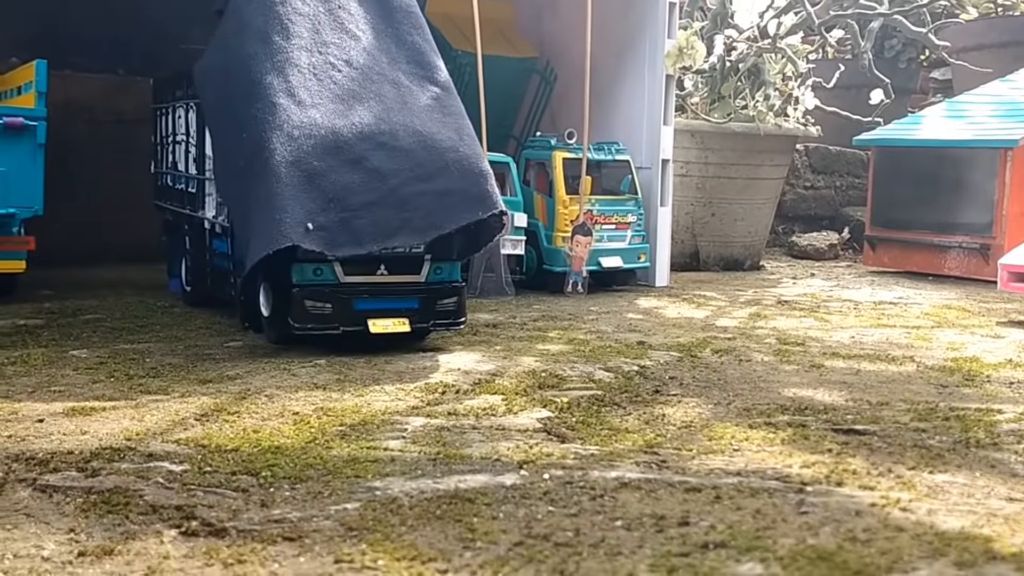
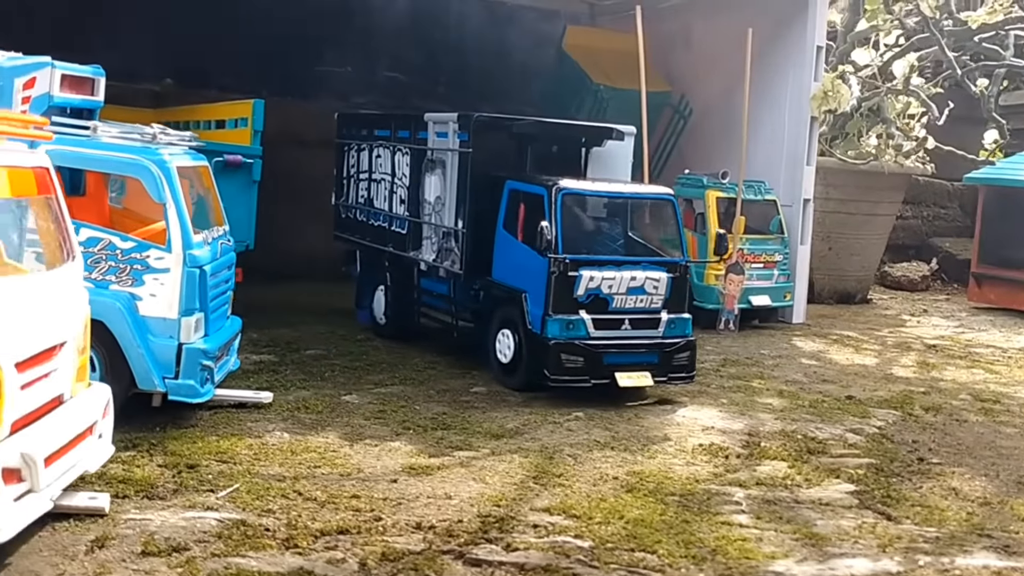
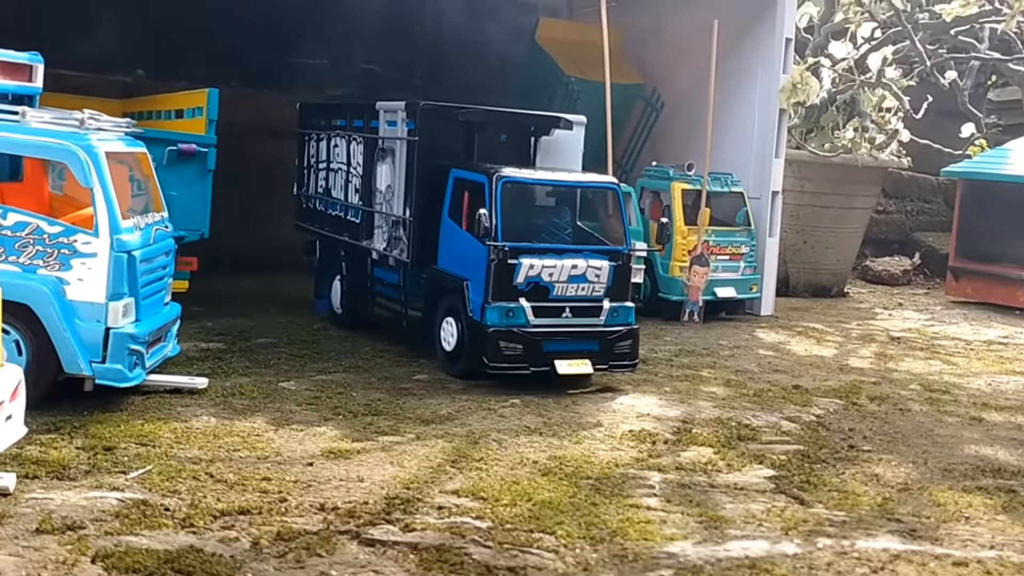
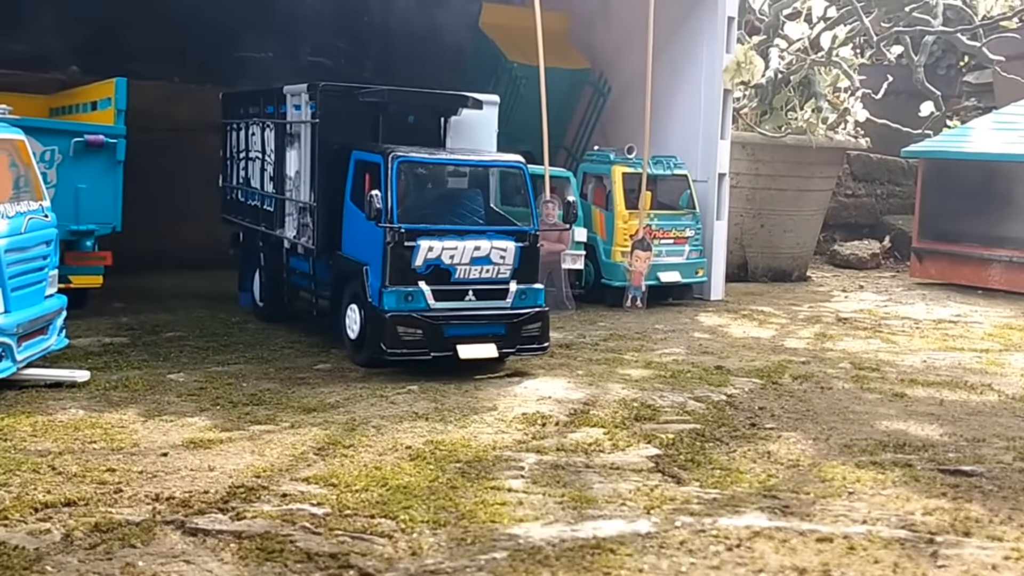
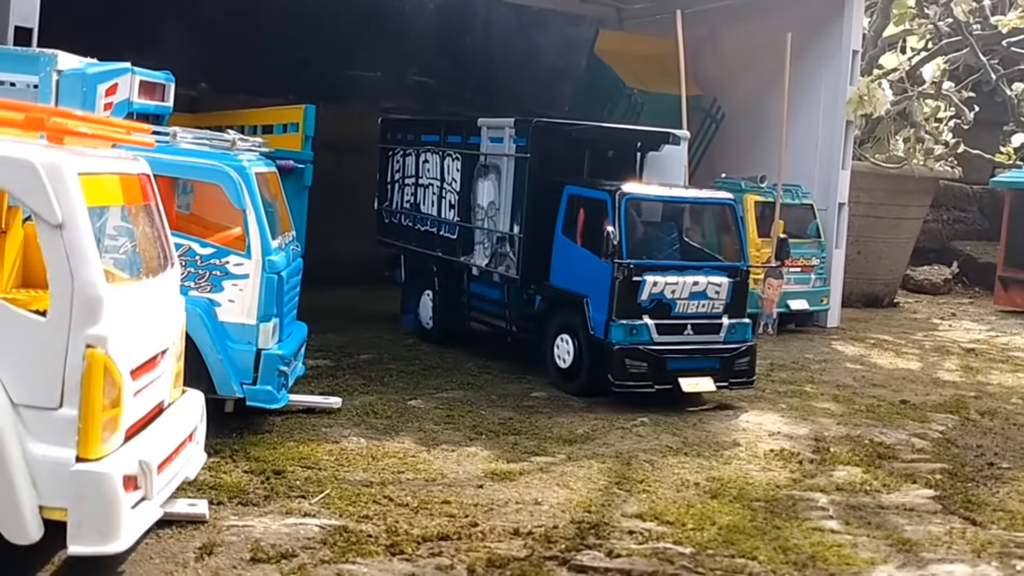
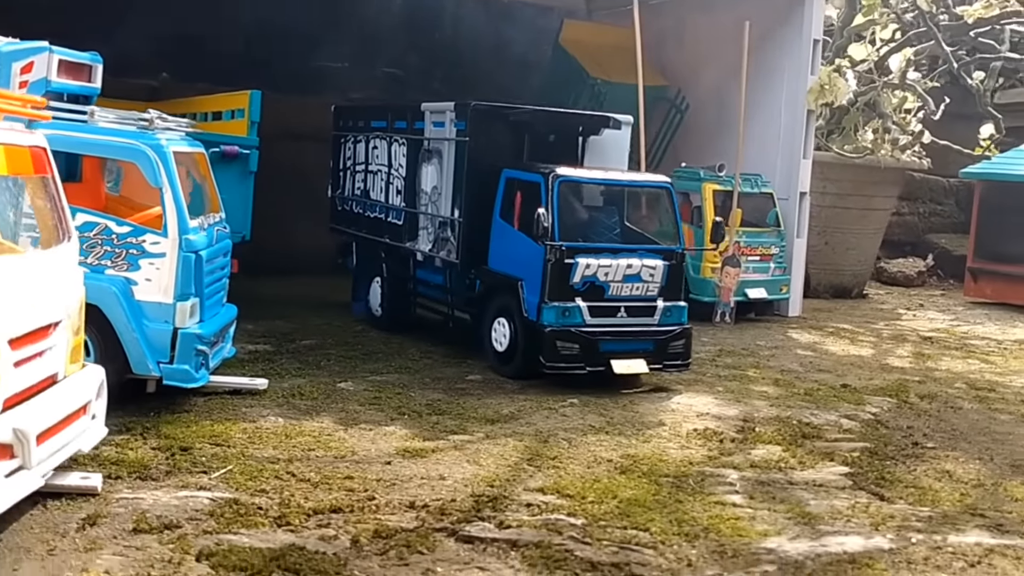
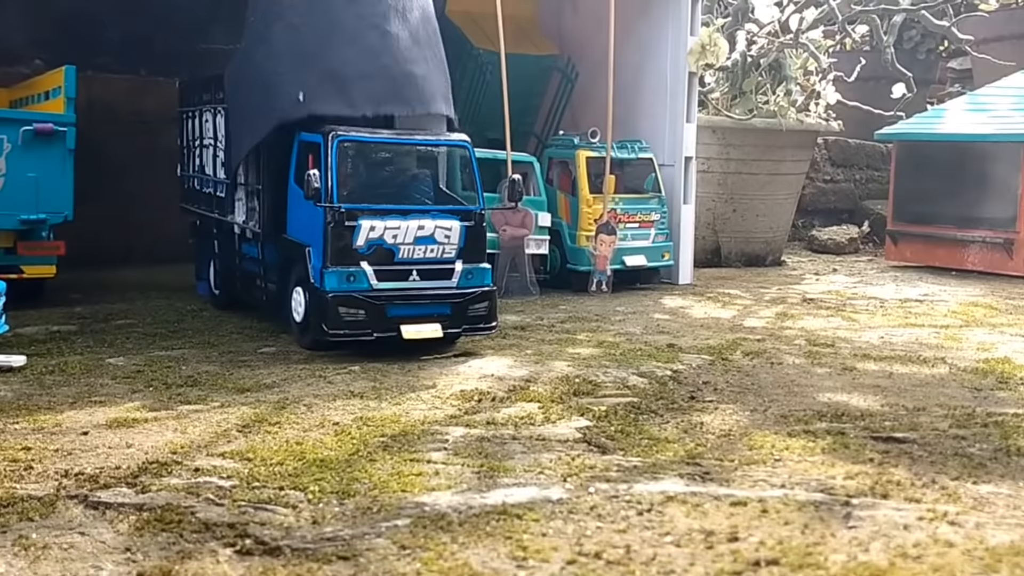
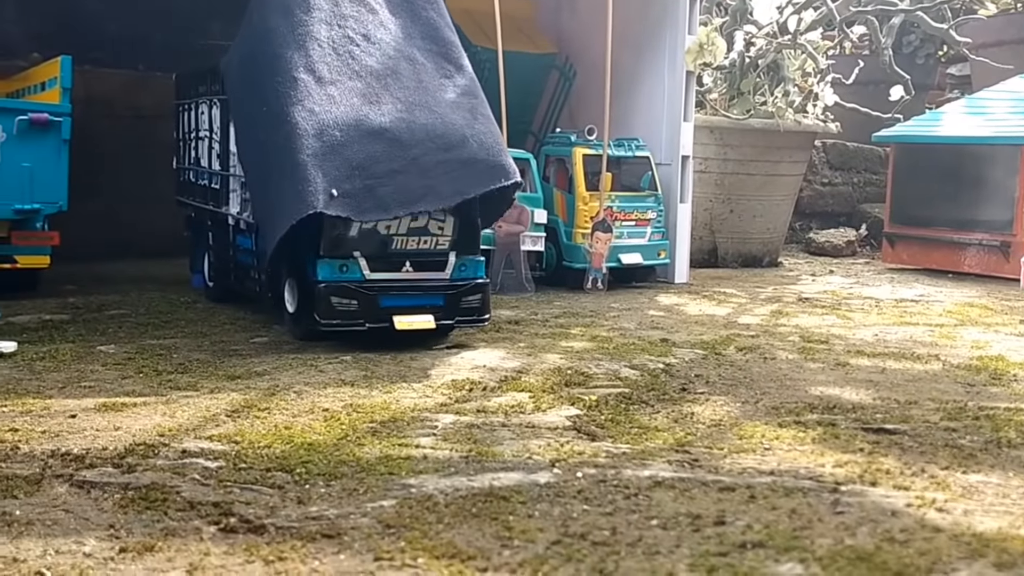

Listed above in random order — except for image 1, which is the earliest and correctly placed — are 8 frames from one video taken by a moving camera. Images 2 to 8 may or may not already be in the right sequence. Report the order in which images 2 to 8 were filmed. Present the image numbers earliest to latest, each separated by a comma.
8, 7, 4, 3, 2, 5, 6
